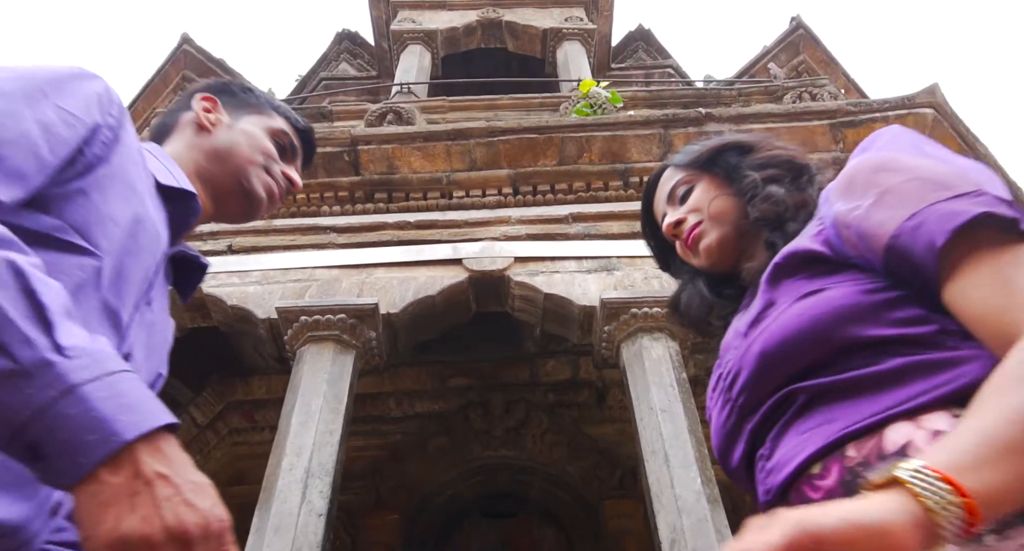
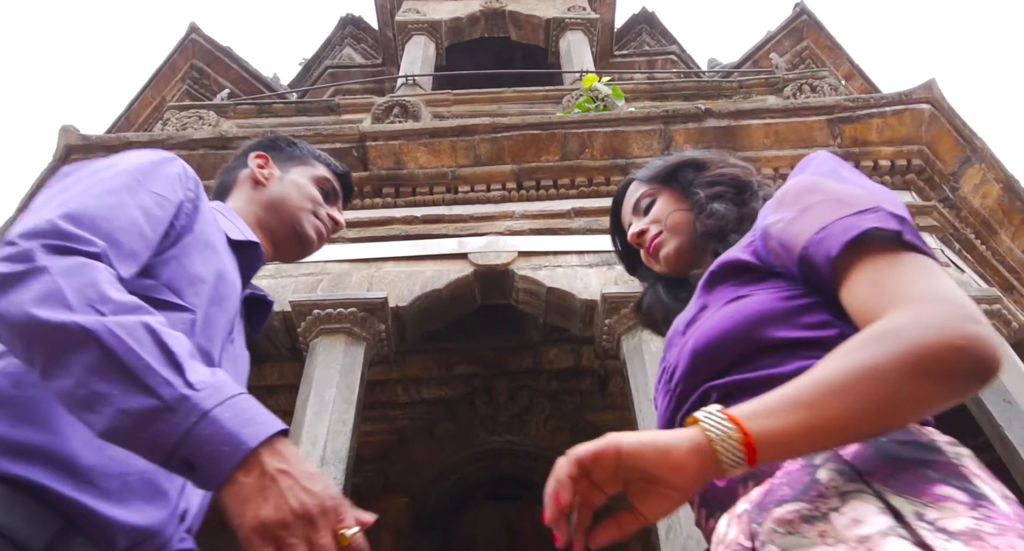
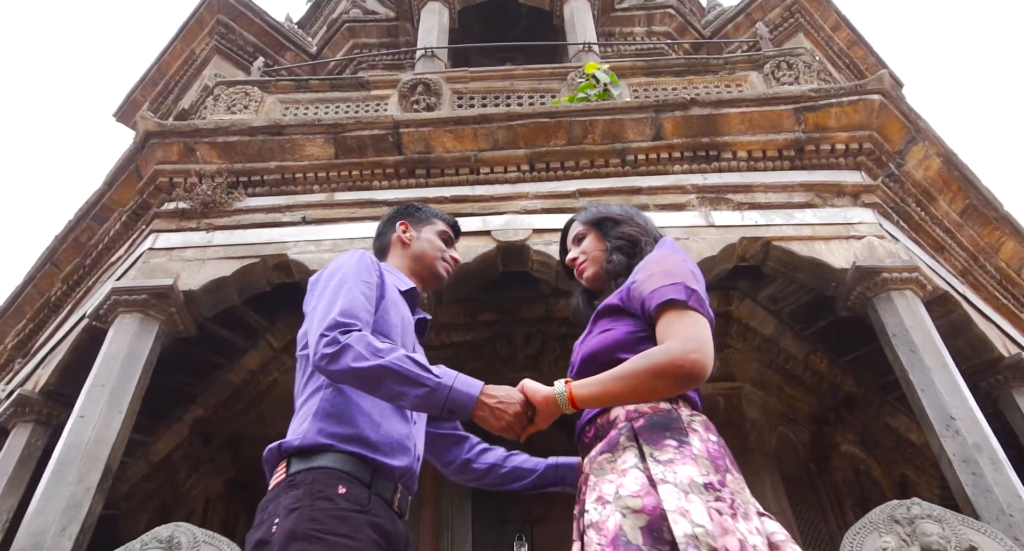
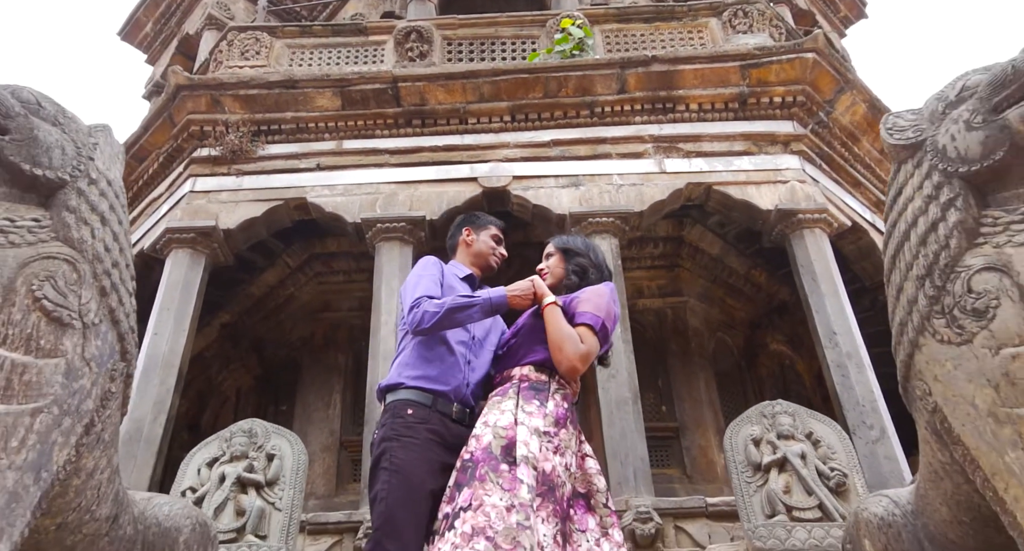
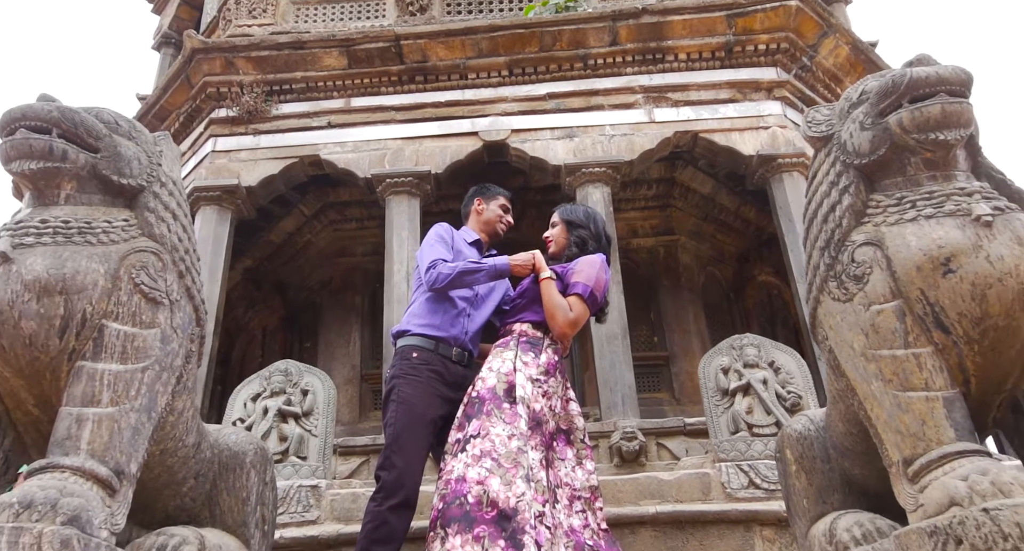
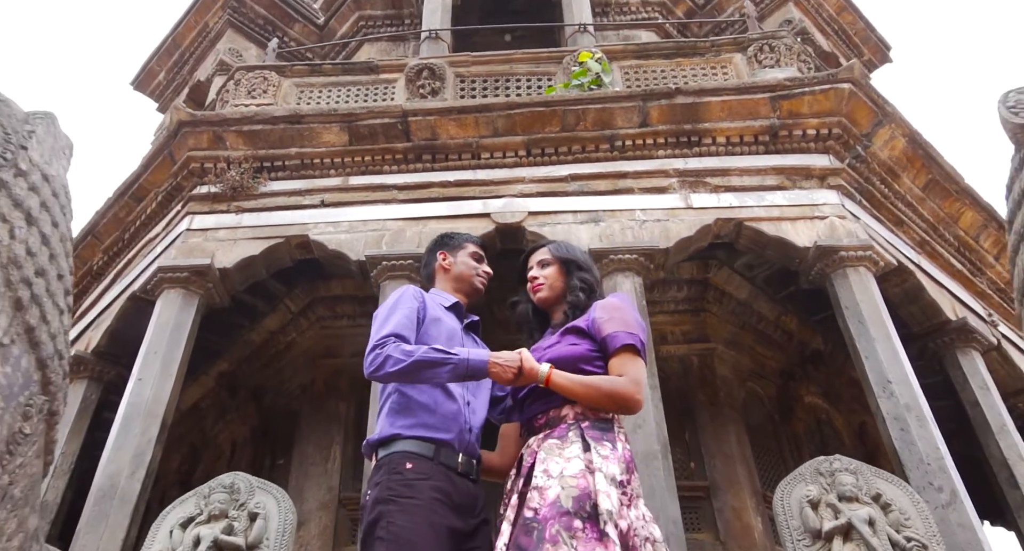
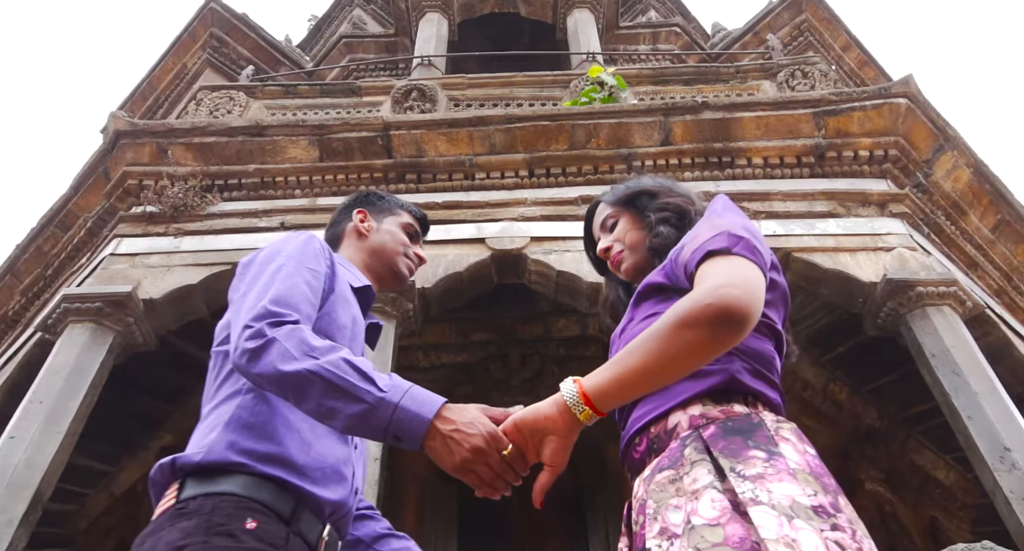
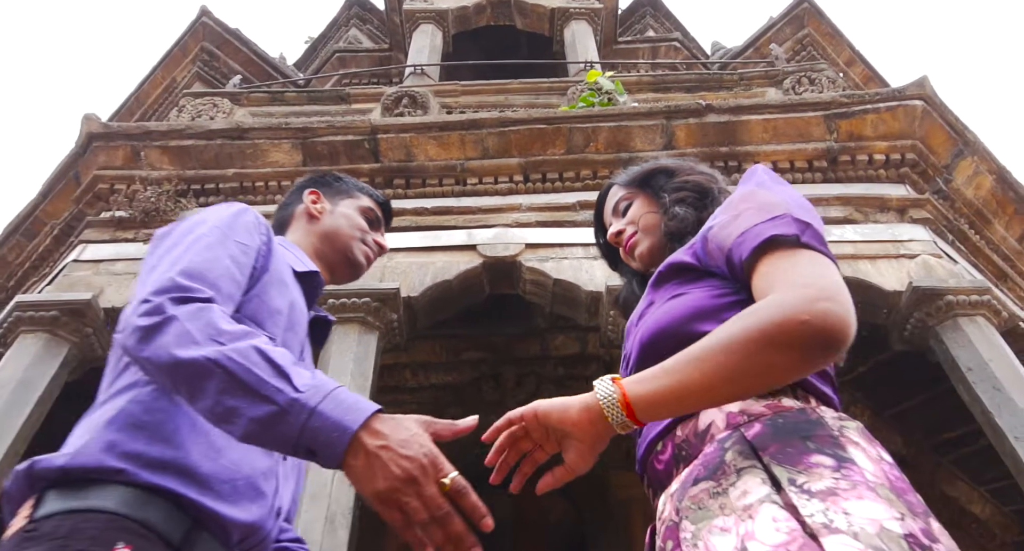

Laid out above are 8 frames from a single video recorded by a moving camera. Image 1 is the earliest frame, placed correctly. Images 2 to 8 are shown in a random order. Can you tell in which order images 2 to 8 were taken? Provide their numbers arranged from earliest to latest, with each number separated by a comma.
2, 8, 7, 3, 6, 4, 5
